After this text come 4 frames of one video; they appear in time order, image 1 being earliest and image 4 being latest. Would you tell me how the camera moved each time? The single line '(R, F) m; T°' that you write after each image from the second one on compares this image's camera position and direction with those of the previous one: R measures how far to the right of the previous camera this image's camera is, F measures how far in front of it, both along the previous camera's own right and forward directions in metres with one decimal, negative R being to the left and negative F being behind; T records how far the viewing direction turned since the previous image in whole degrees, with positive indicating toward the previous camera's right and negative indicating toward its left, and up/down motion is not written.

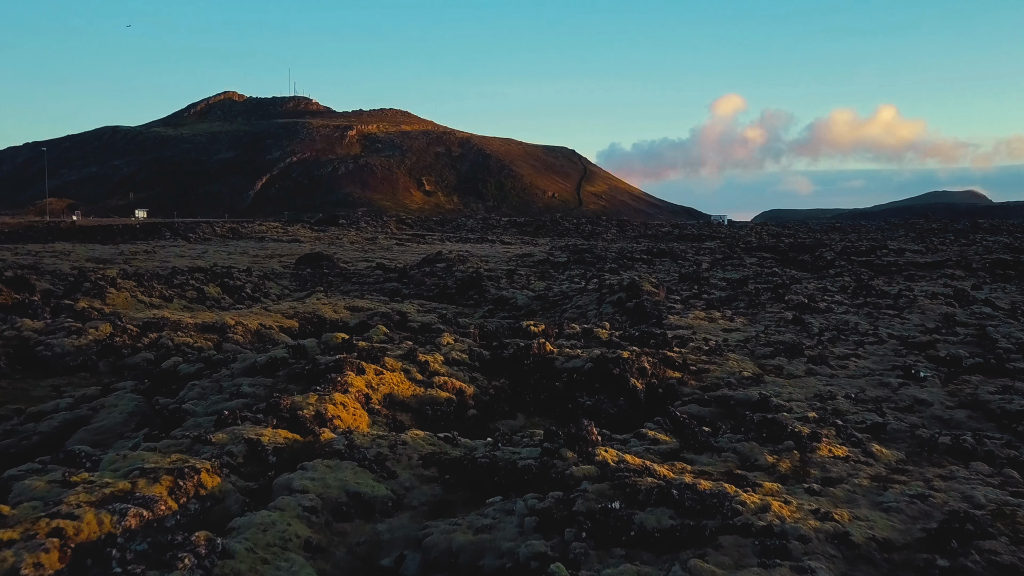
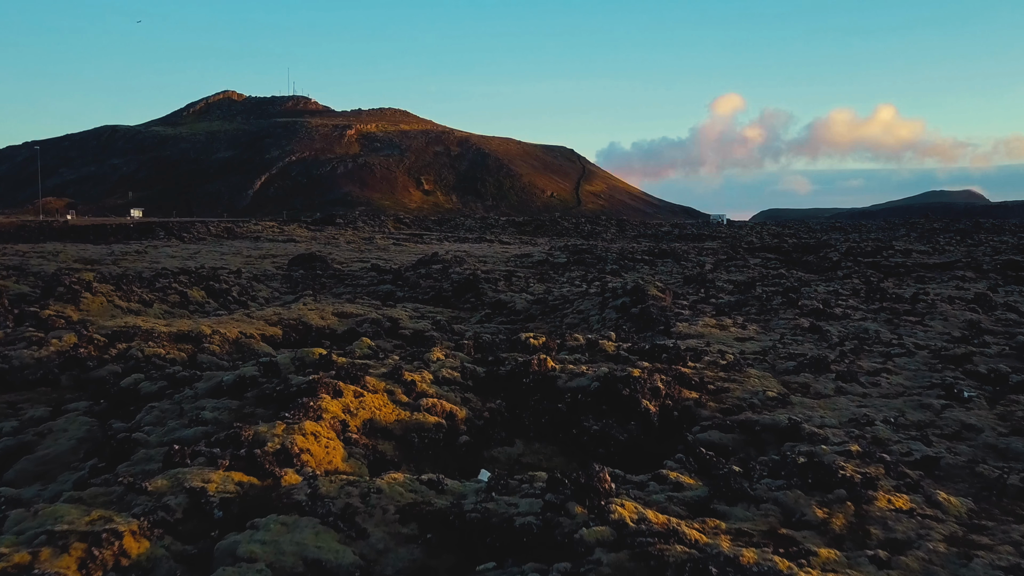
(0.0, +0.8) m; 0°
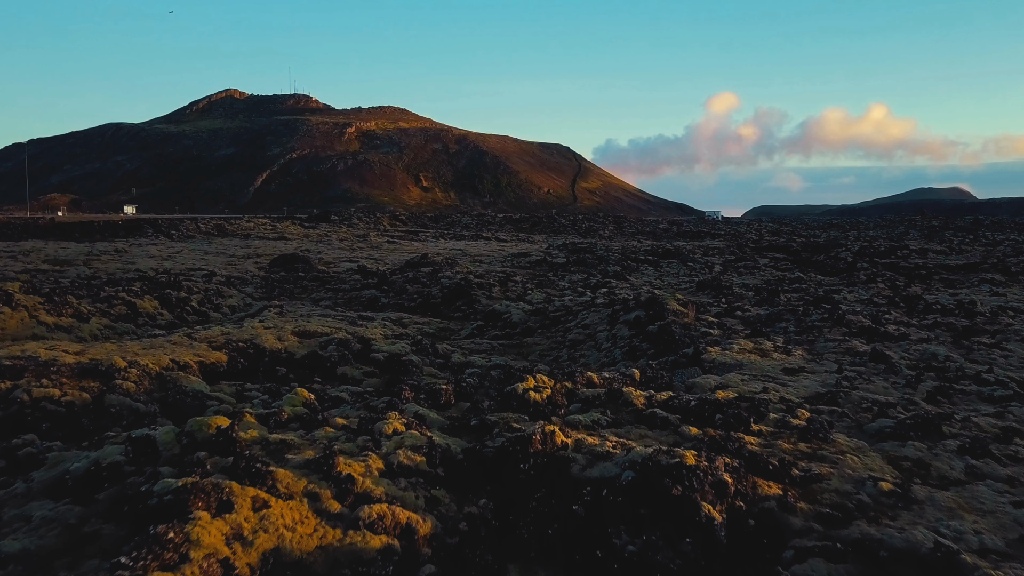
(0.0, +2.3) m; 0°
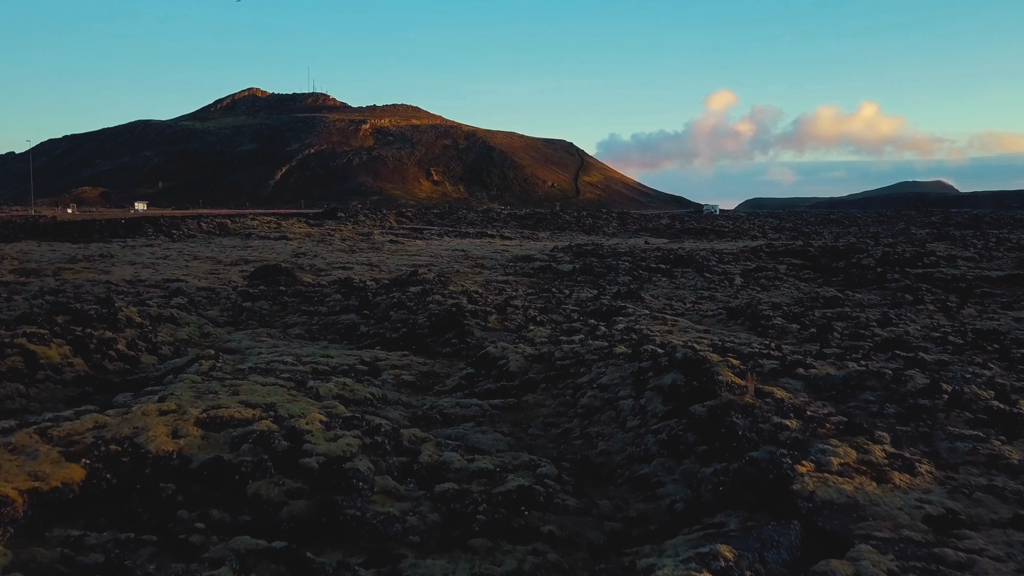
(+0.1, +3.6) m; 0°
